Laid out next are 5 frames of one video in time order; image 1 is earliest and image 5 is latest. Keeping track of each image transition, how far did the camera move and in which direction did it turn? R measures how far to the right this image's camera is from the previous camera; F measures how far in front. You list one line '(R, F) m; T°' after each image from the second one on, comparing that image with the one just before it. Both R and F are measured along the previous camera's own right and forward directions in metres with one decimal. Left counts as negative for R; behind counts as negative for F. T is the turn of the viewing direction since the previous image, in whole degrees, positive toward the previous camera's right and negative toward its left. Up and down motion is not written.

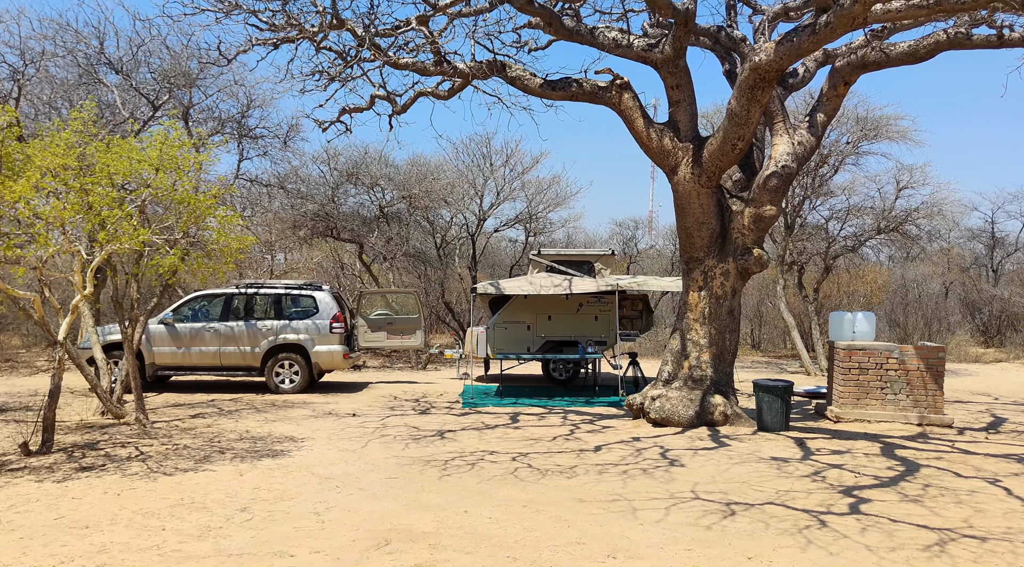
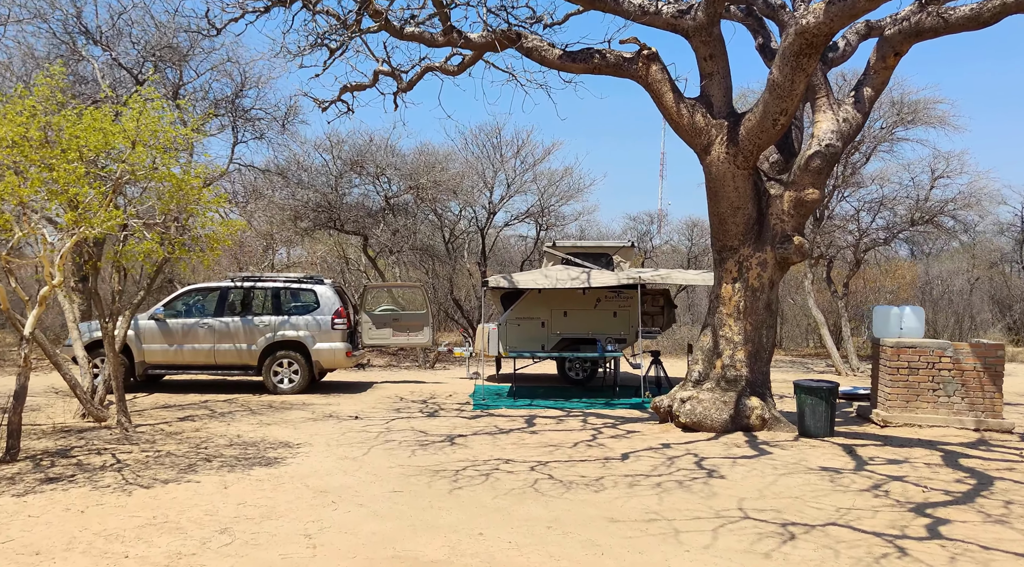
(-0.1, +0.9) m; -1°
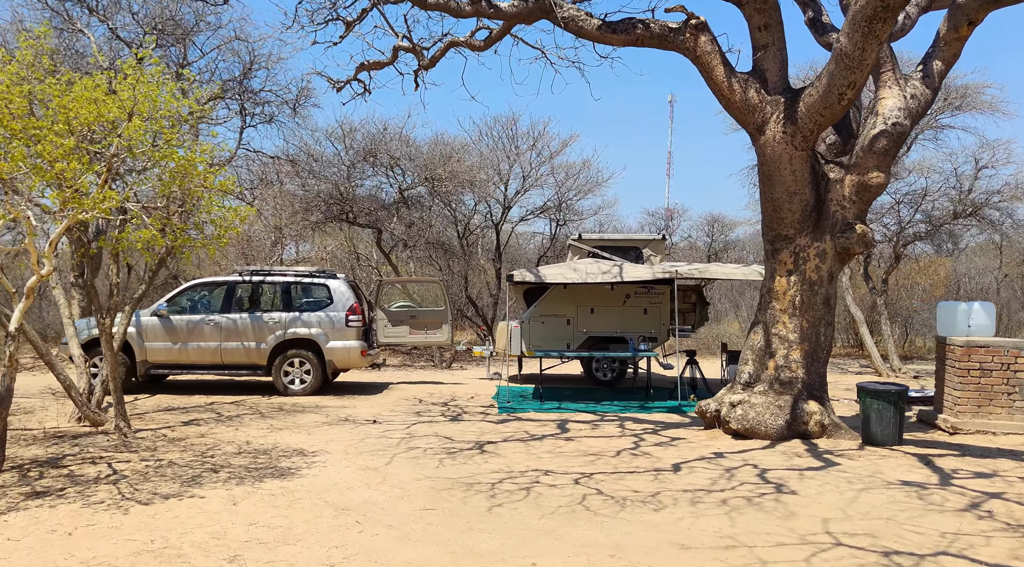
(-0.3, +0.8) m; 0°
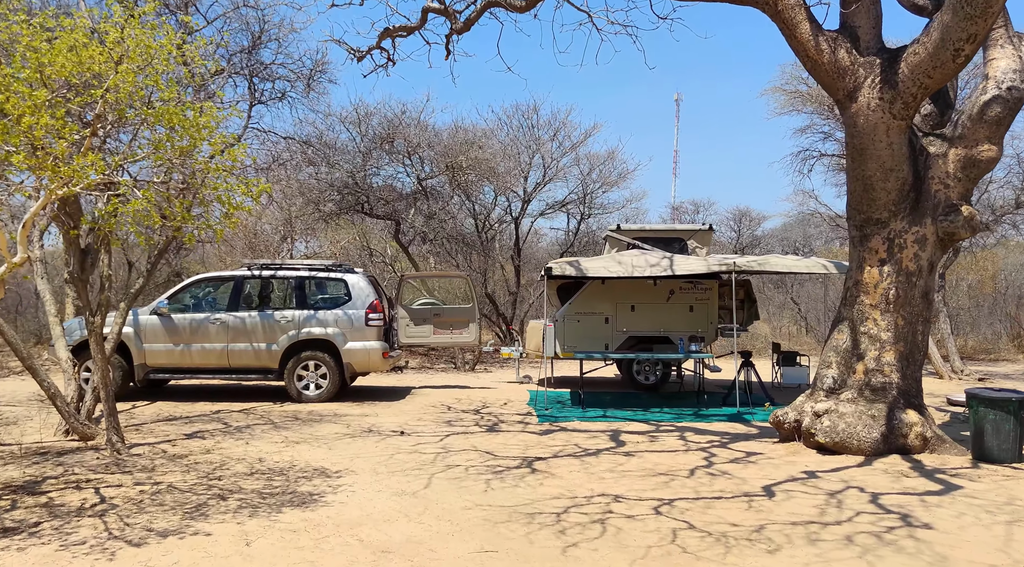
(-0.4, +1.1) m; 0°
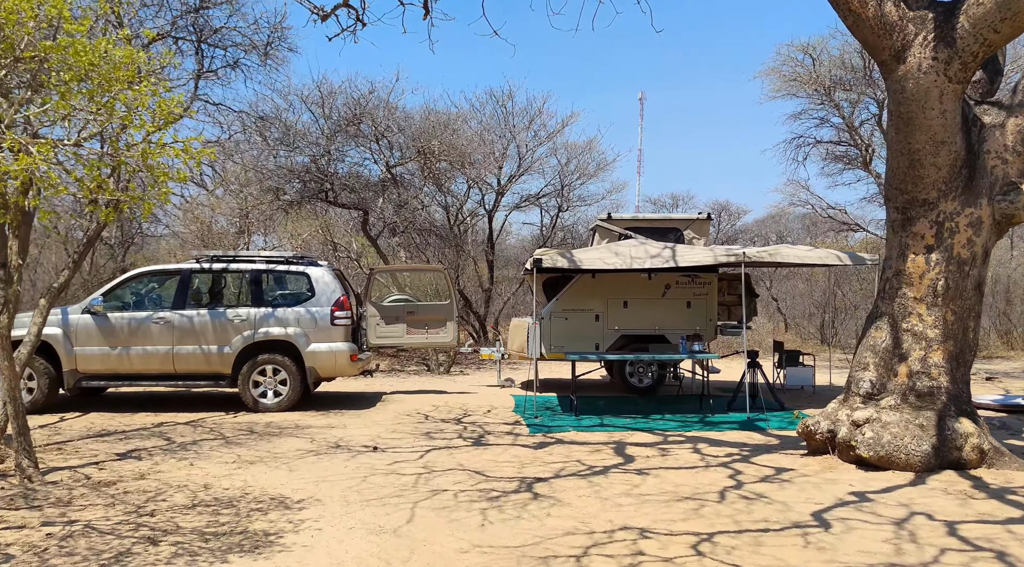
(-0.2, +1.1) m; +3°
